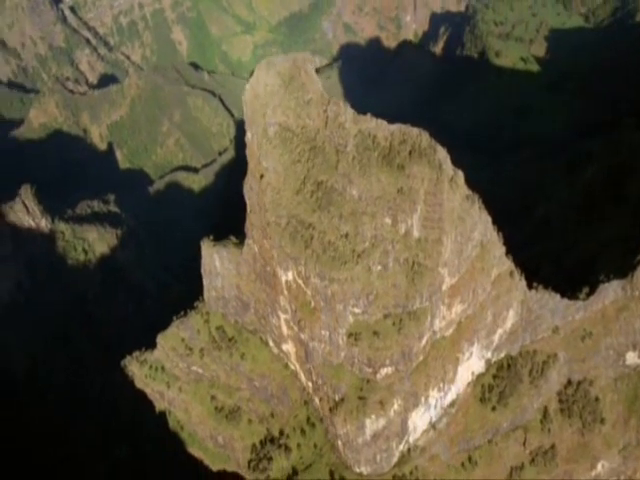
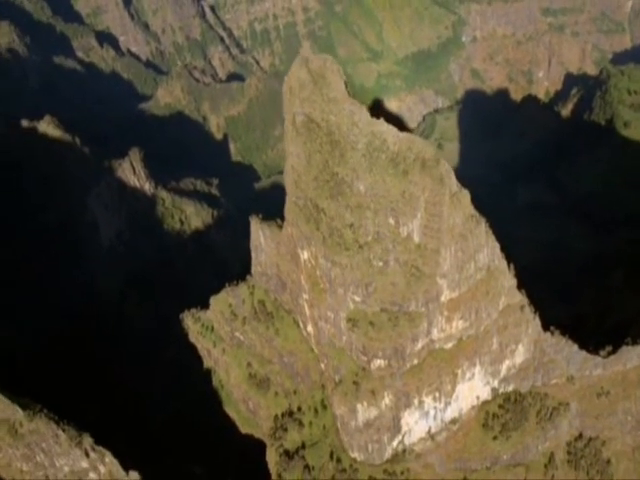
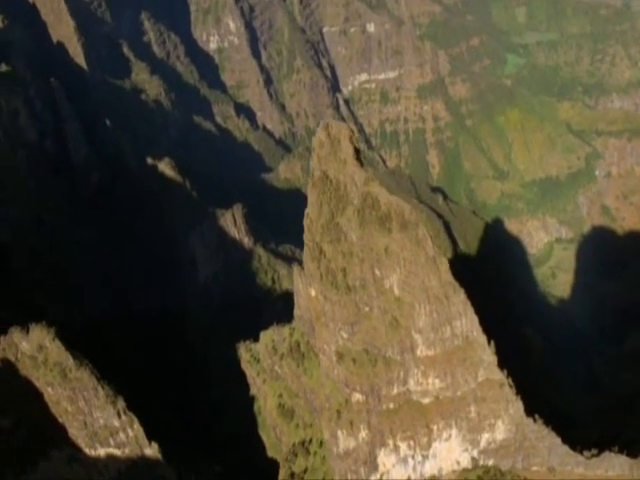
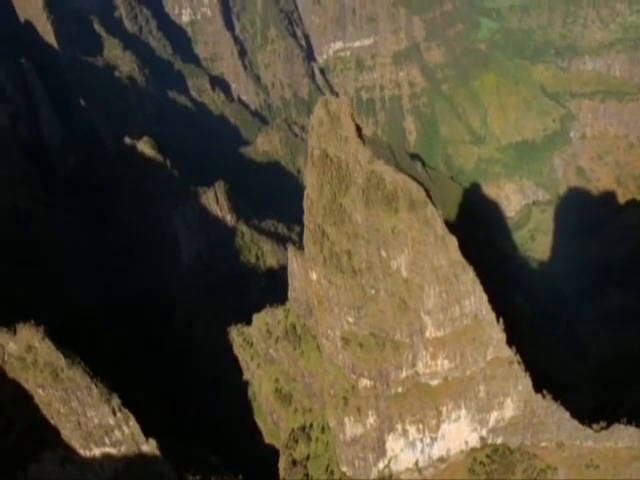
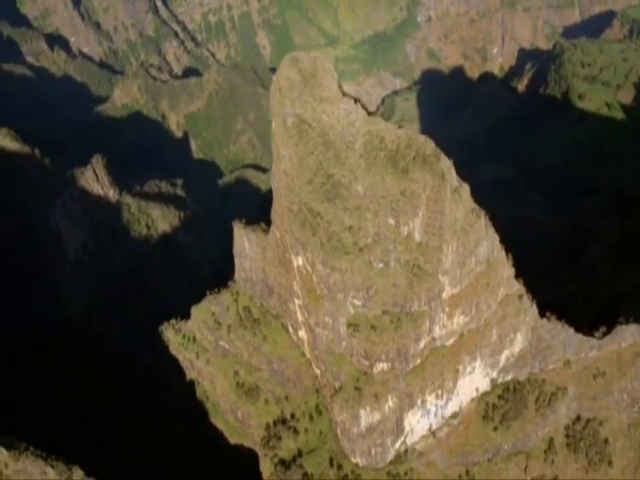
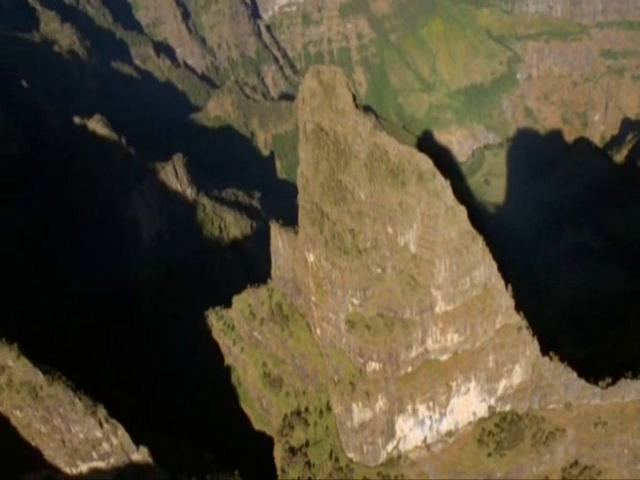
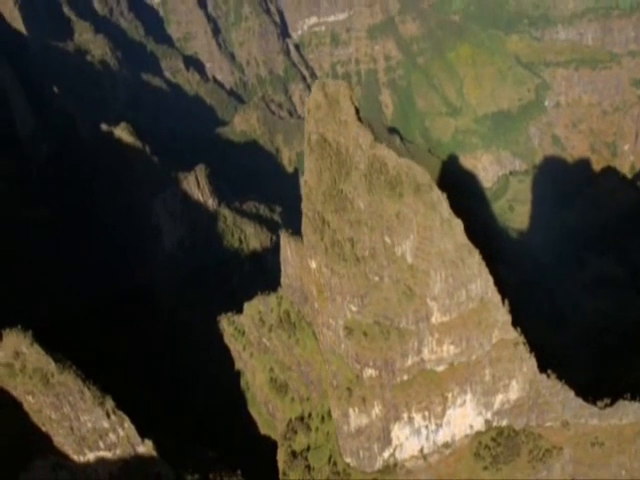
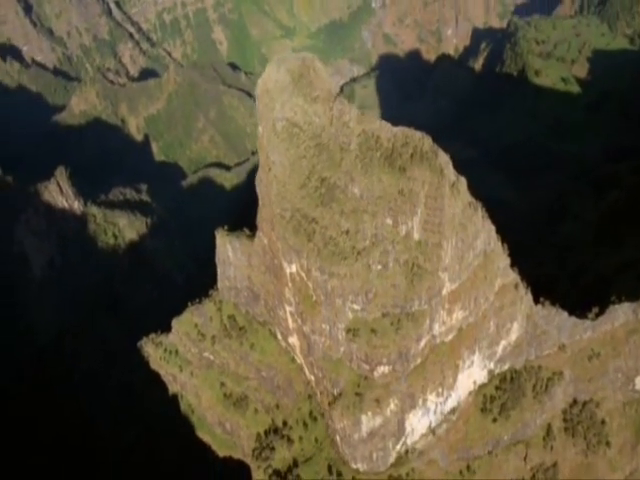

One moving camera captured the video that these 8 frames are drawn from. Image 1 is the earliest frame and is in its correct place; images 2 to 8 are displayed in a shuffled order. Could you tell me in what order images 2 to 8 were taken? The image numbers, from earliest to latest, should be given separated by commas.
8, 5, 2, 6, 7, 4, 3
